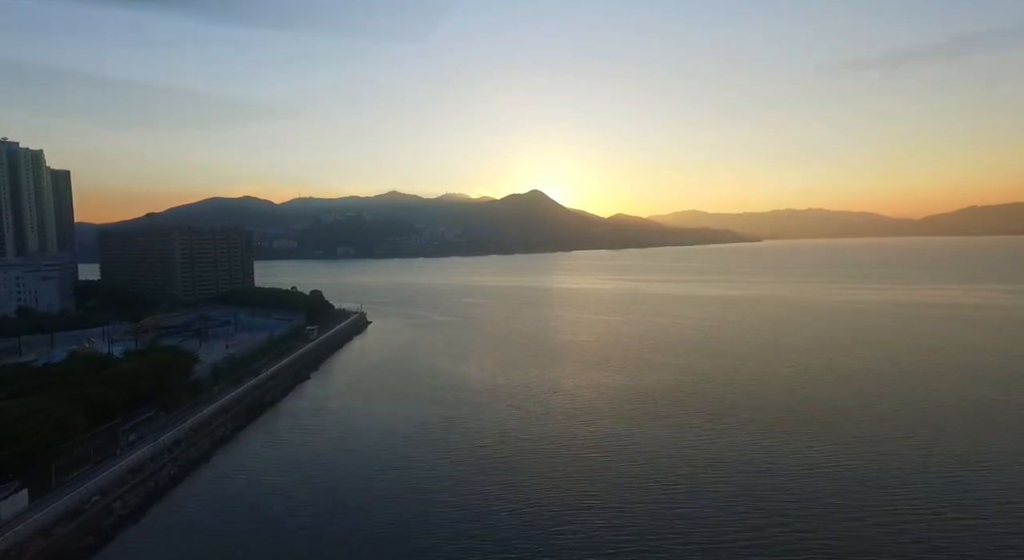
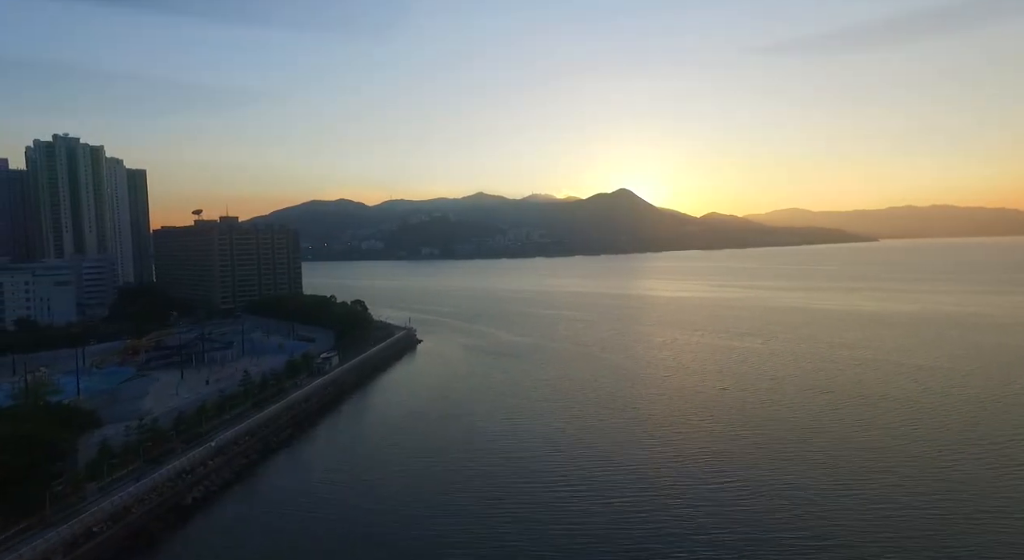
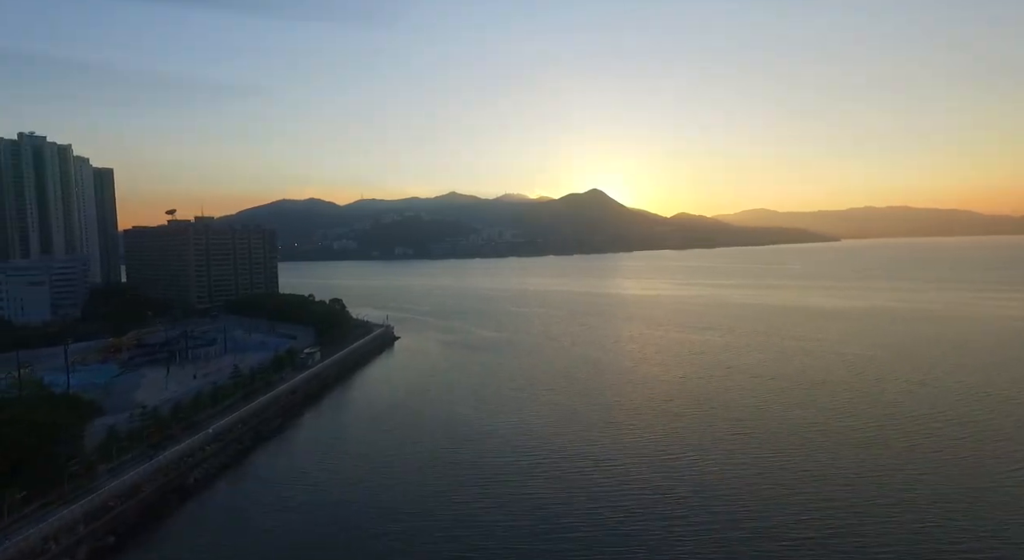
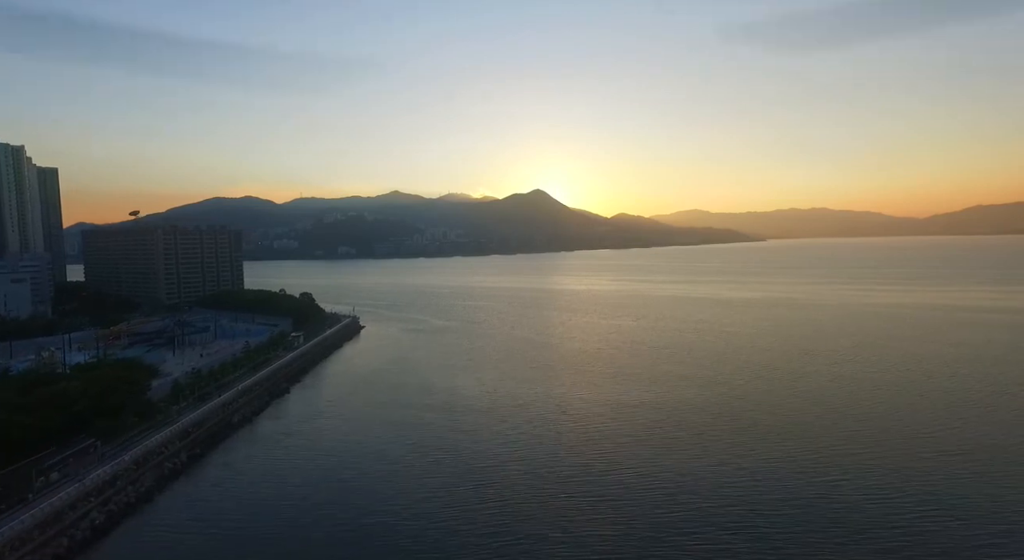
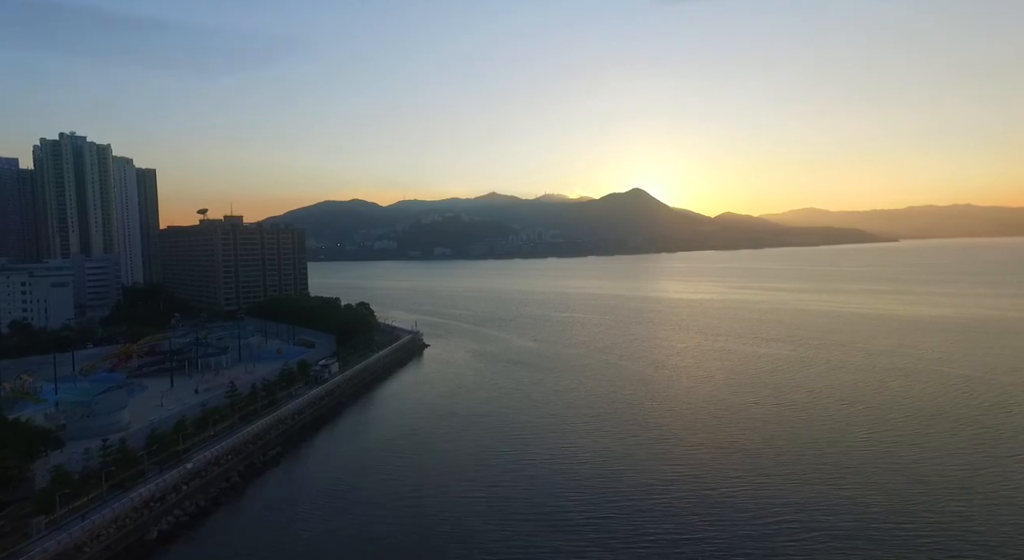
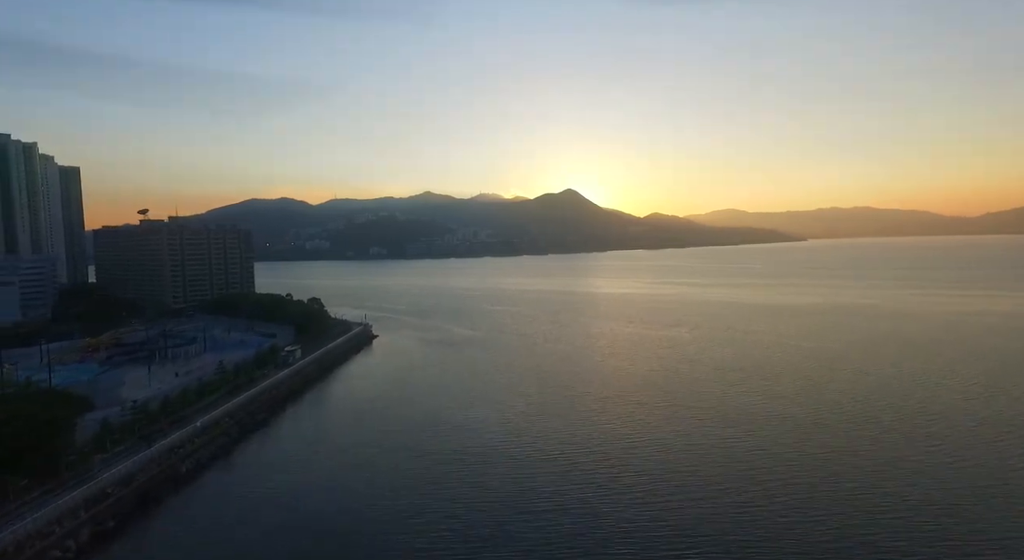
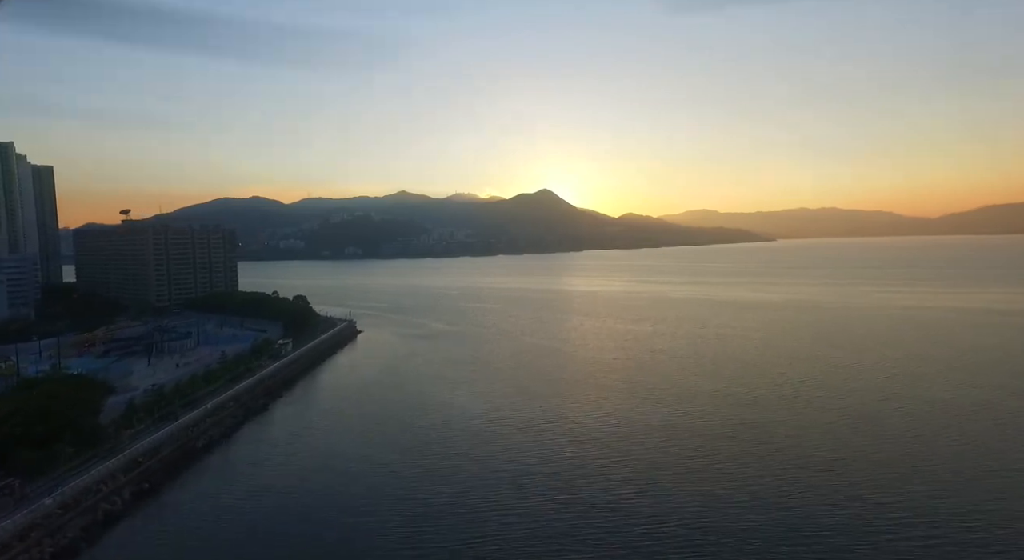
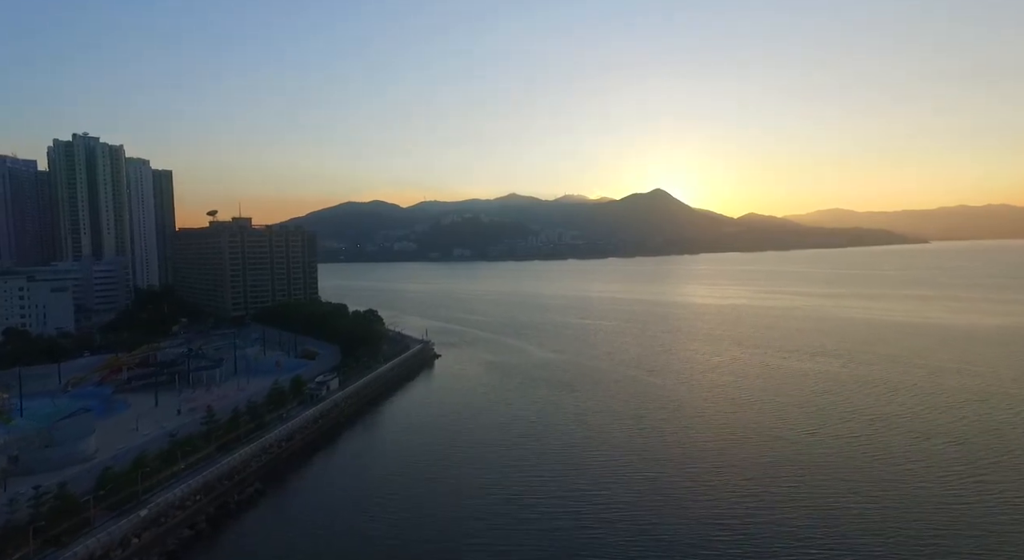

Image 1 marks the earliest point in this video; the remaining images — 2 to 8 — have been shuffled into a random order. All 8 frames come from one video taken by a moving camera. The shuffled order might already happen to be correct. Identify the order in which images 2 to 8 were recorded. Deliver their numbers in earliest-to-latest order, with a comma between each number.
4, 7, 6, 3, 2, 5, 8
